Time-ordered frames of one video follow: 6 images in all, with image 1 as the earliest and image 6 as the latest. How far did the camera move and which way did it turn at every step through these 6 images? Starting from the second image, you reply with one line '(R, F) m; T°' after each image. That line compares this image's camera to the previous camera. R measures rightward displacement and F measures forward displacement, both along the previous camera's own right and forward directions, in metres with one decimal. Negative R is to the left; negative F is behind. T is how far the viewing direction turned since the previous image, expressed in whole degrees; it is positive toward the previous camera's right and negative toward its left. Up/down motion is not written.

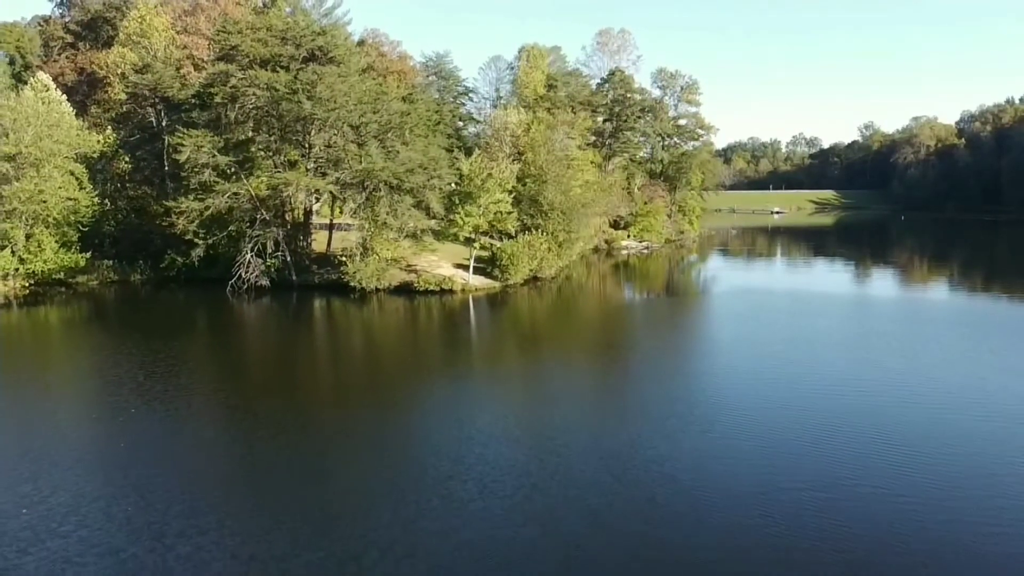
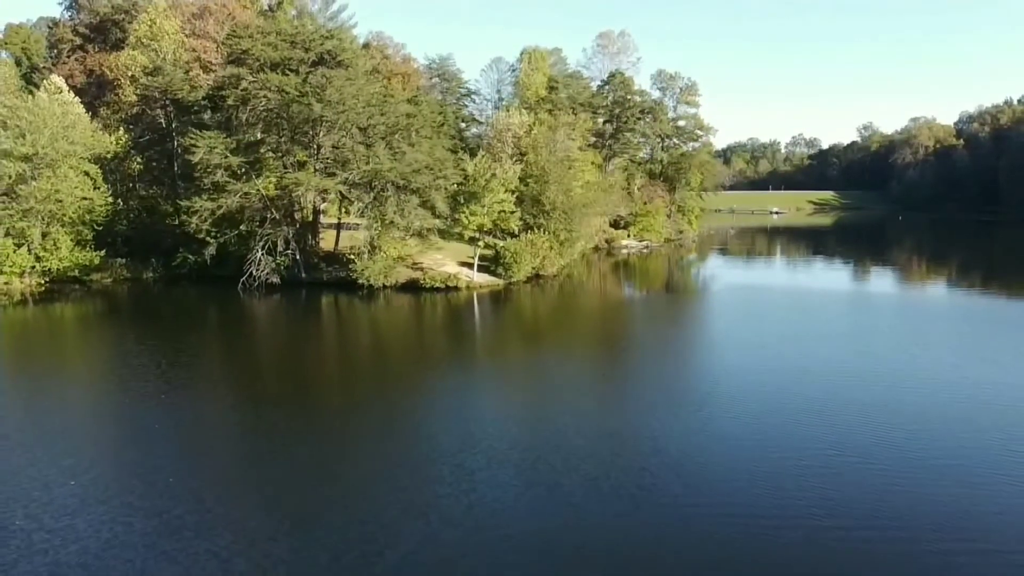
(-0.1, -0.9) m; 0°
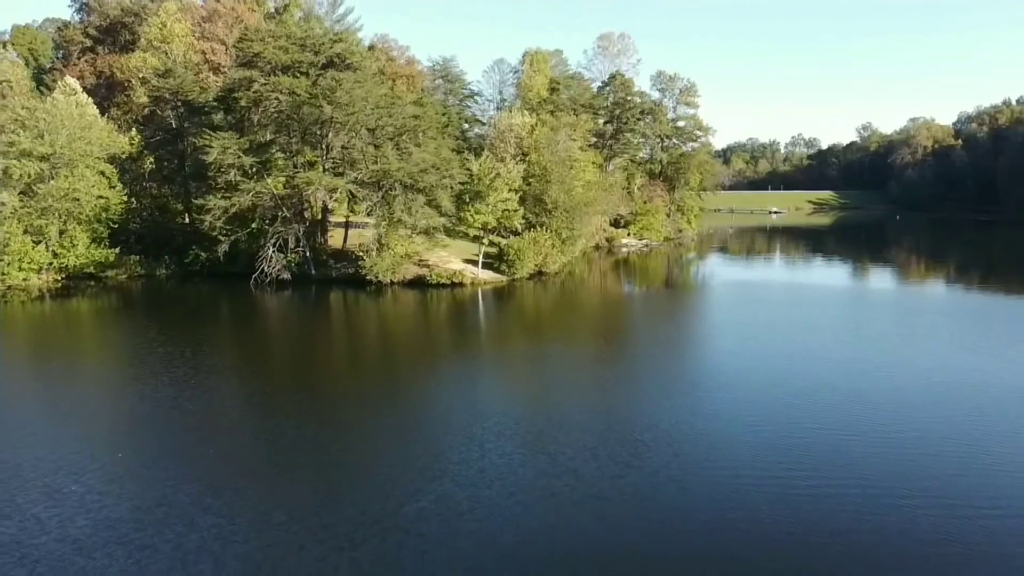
(-0.2, -1.0) m; 0°
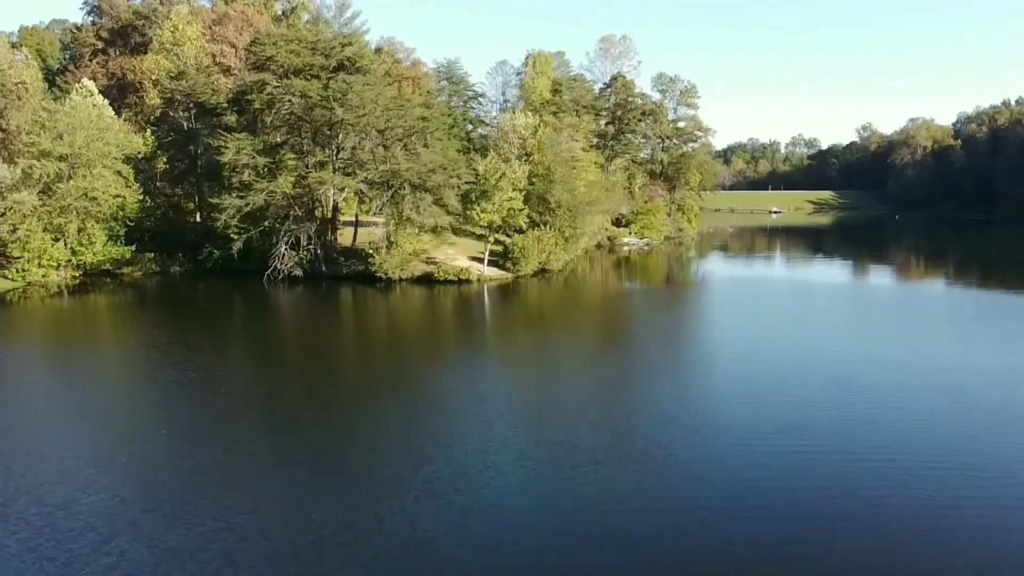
(-0.2, -1.1) m; 0°
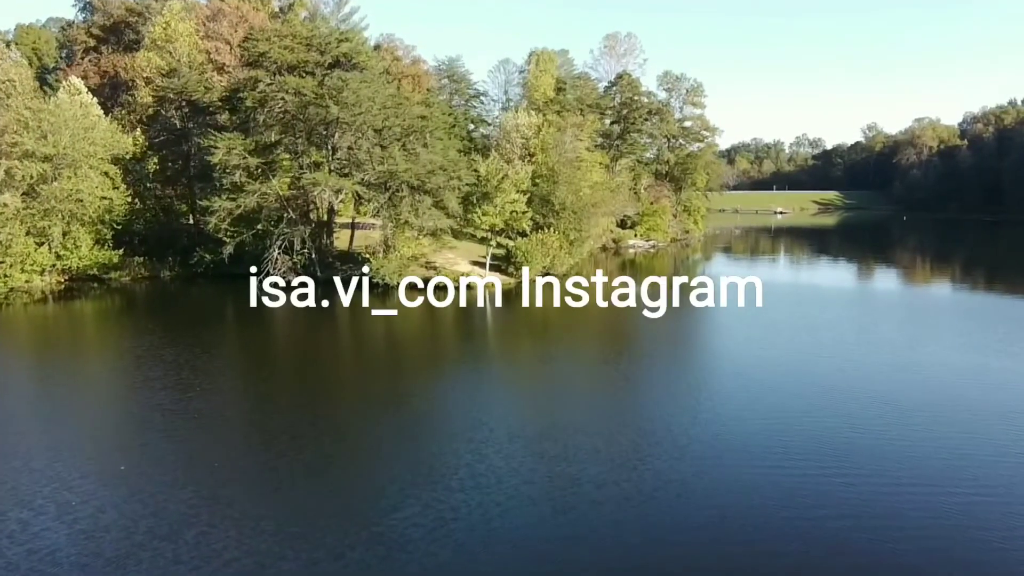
(0.0, +1.5) m; 0°
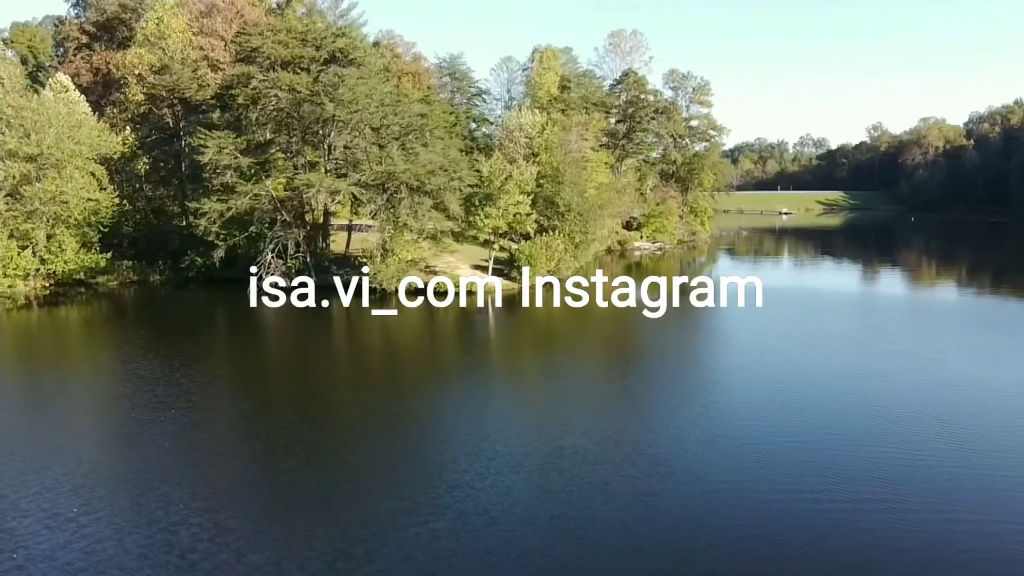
(-0.1, +1.5) m; 0°
